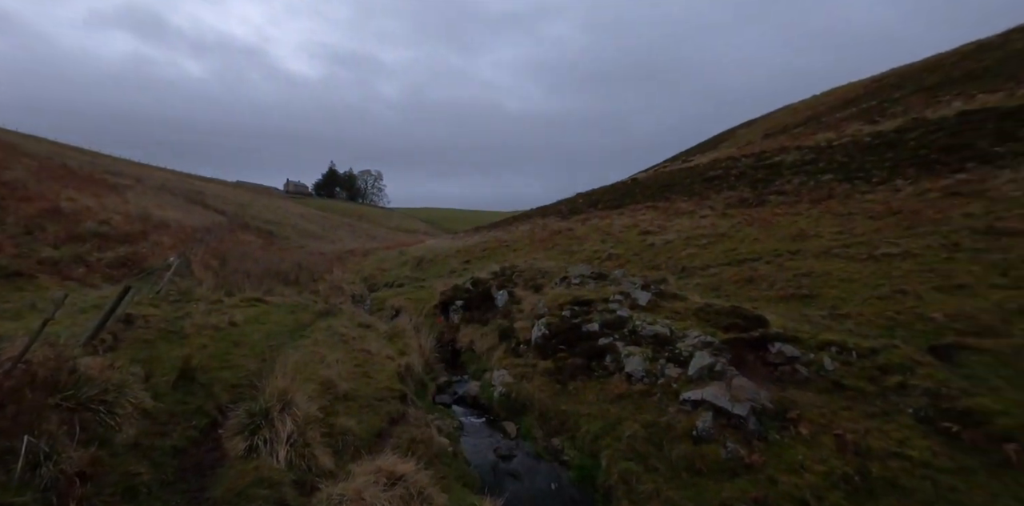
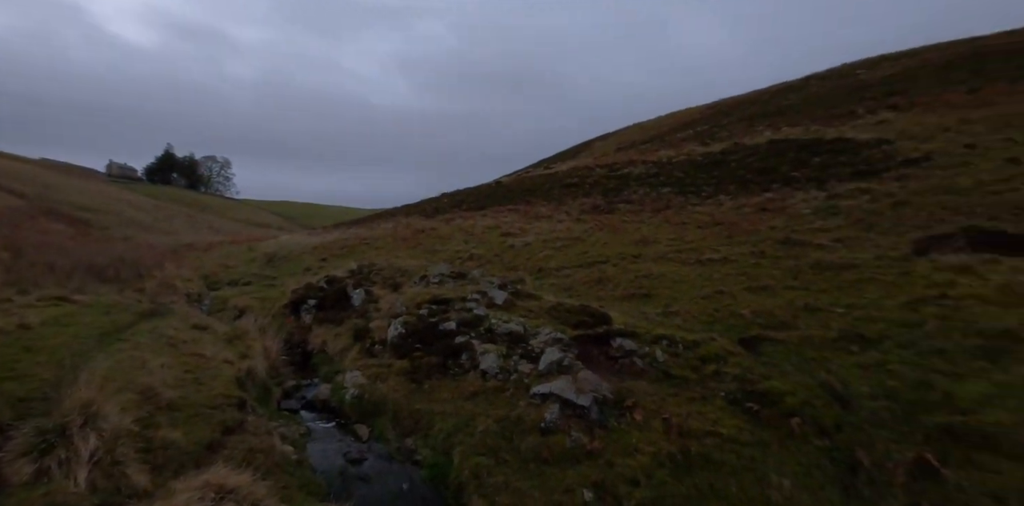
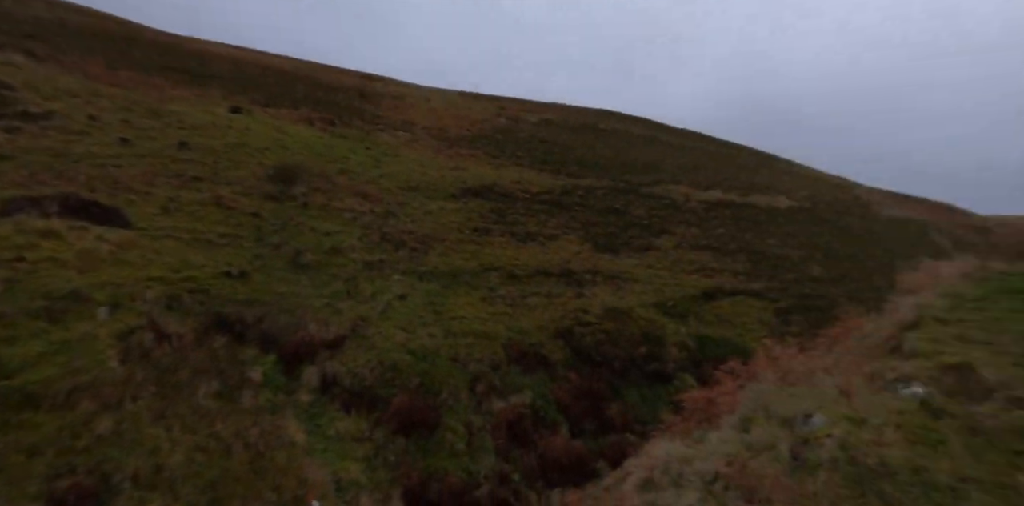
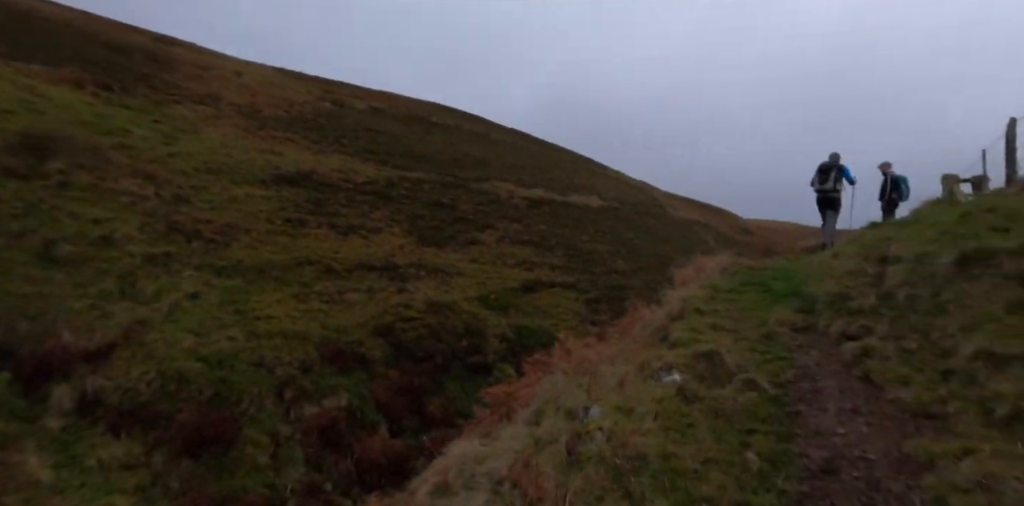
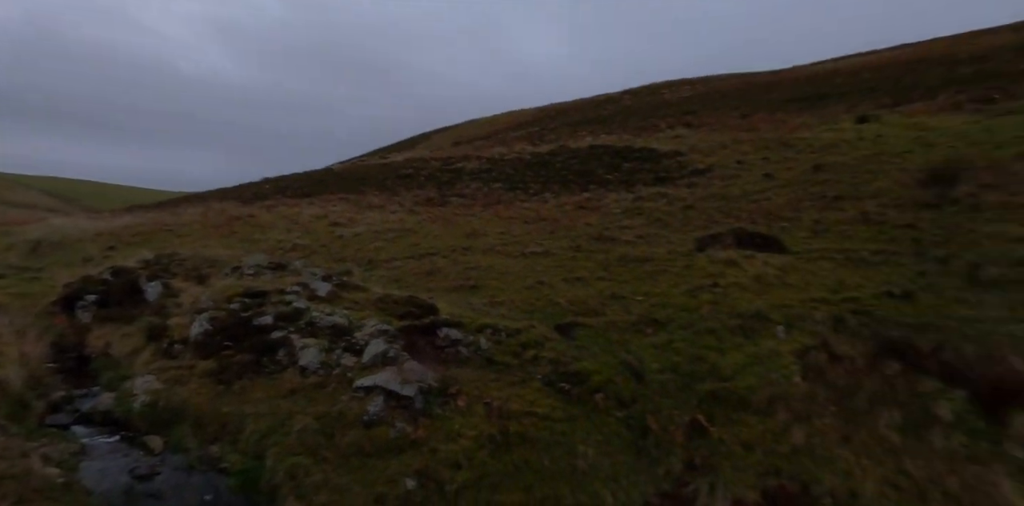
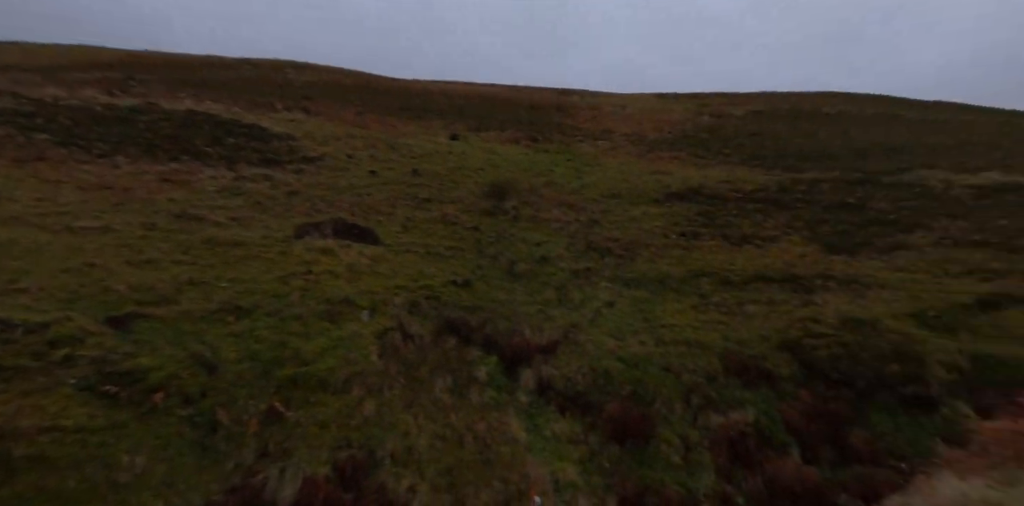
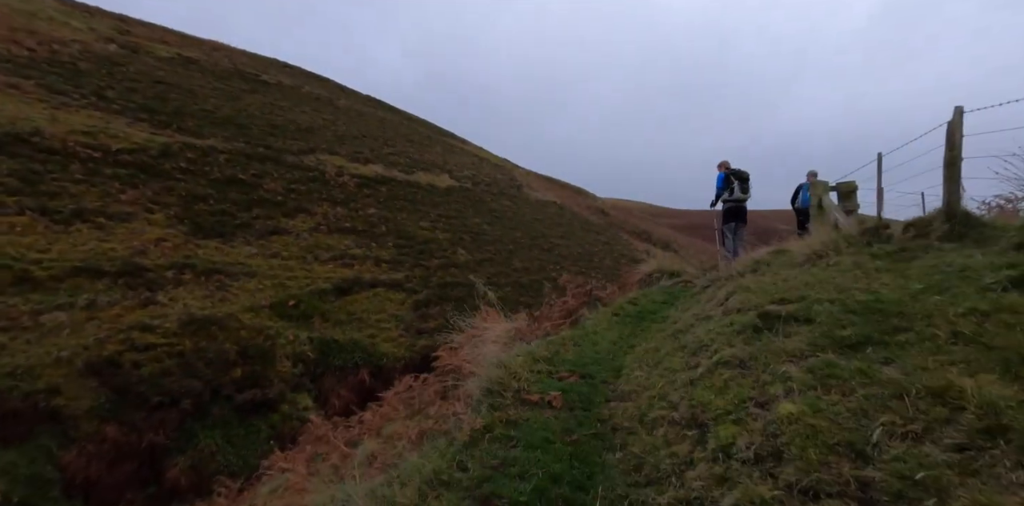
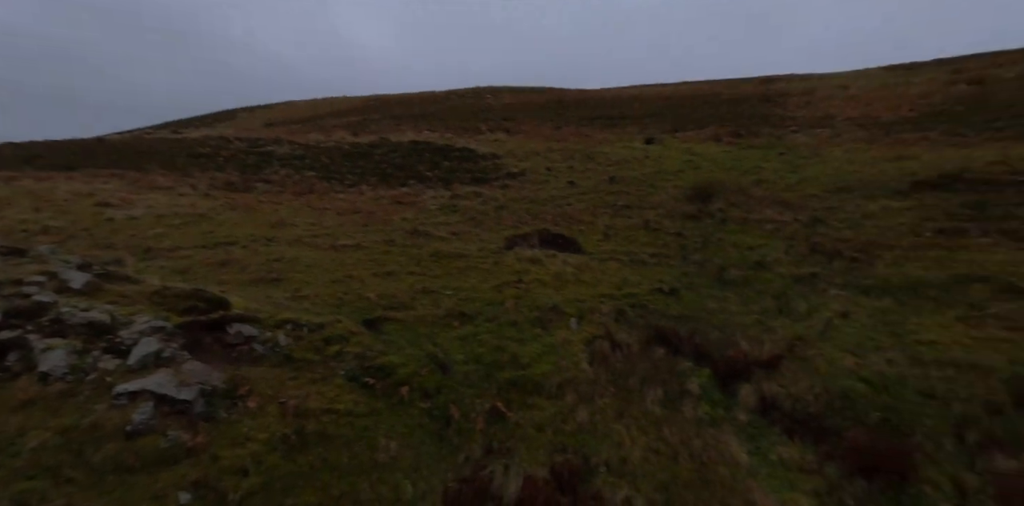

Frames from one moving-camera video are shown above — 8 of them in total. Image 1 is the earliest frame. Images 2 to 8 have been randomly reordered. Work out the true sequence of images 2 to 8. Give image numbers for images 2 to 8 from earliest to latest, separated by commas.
2, 5, 8, 6, 3, 4, 7
